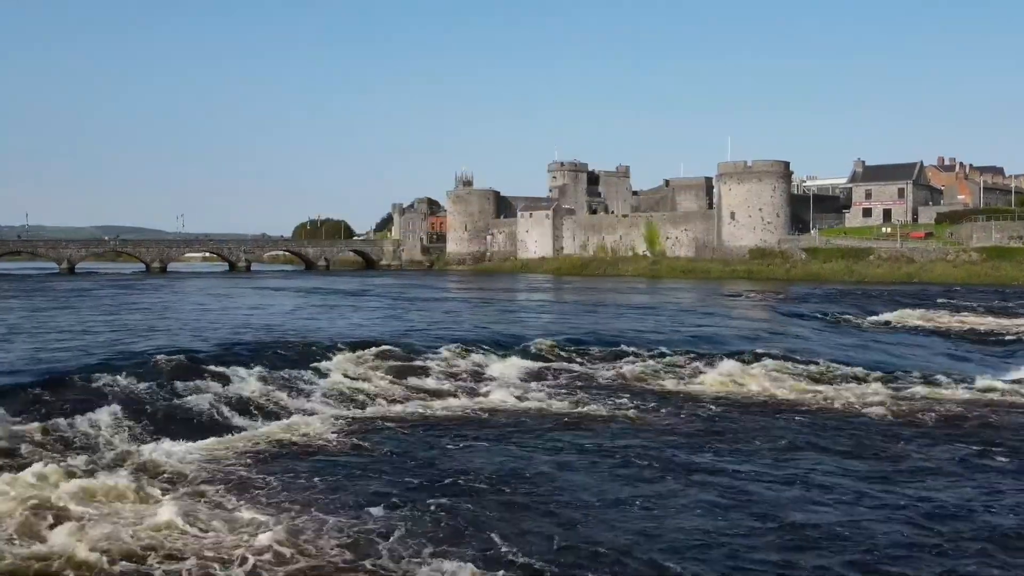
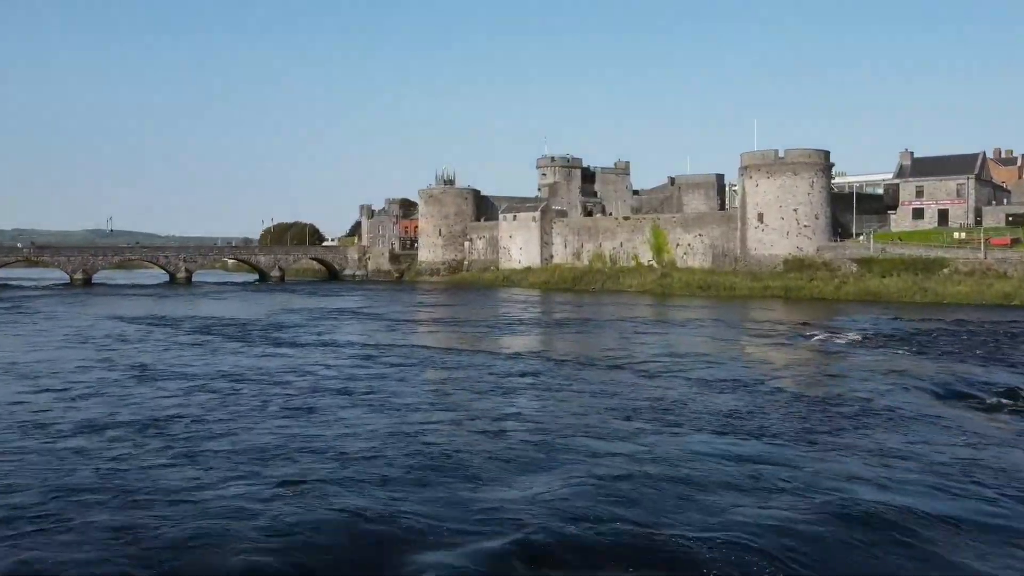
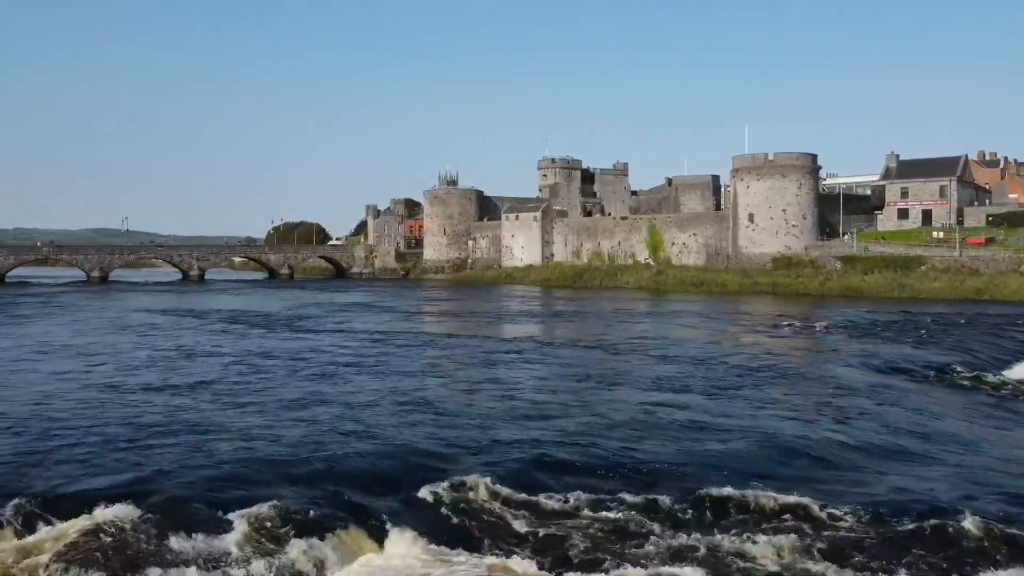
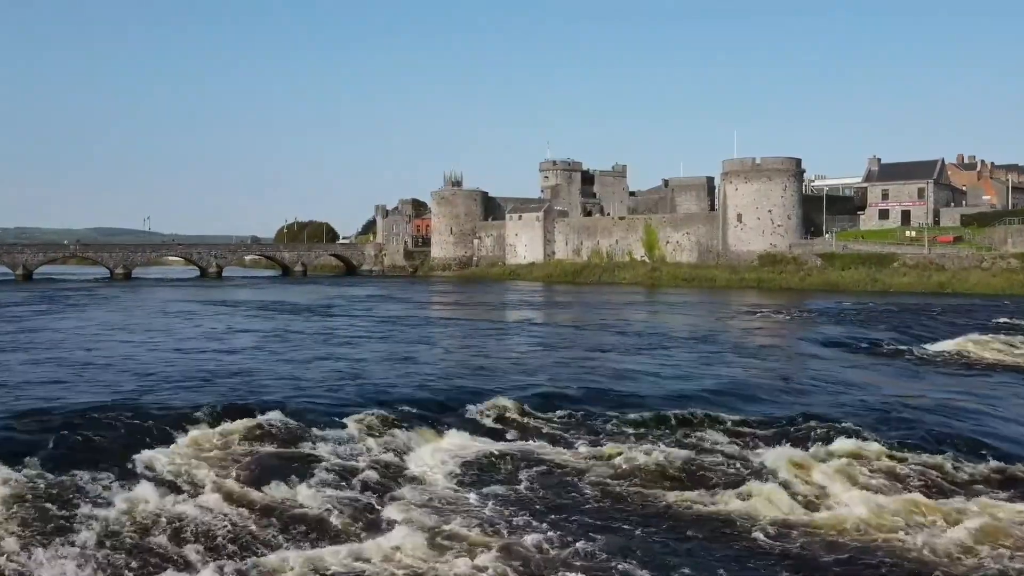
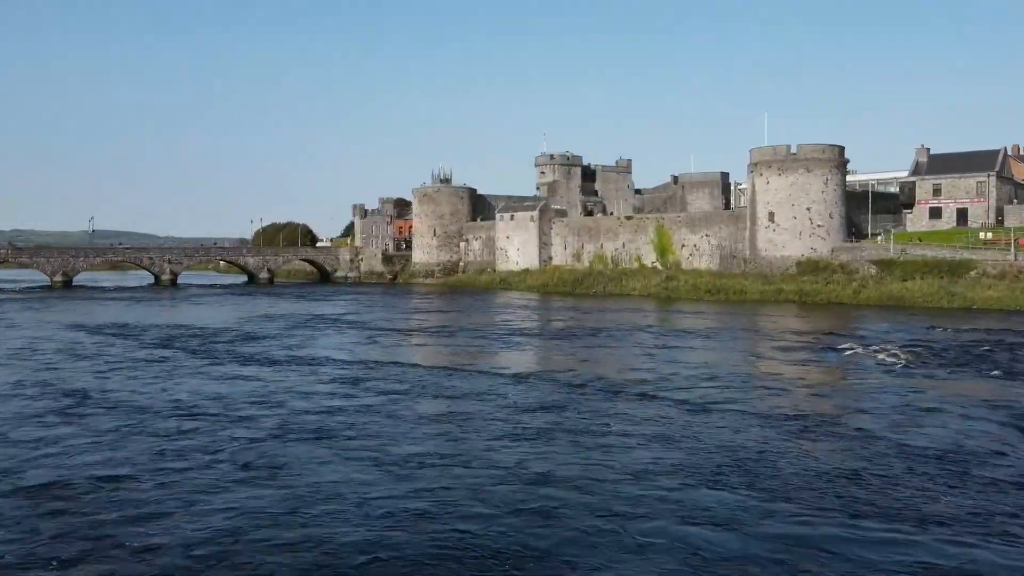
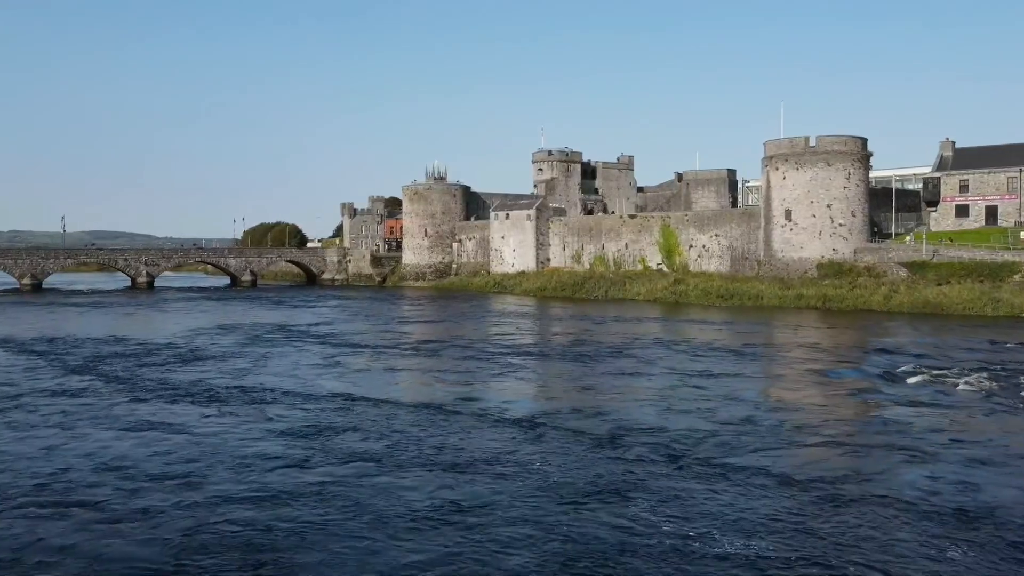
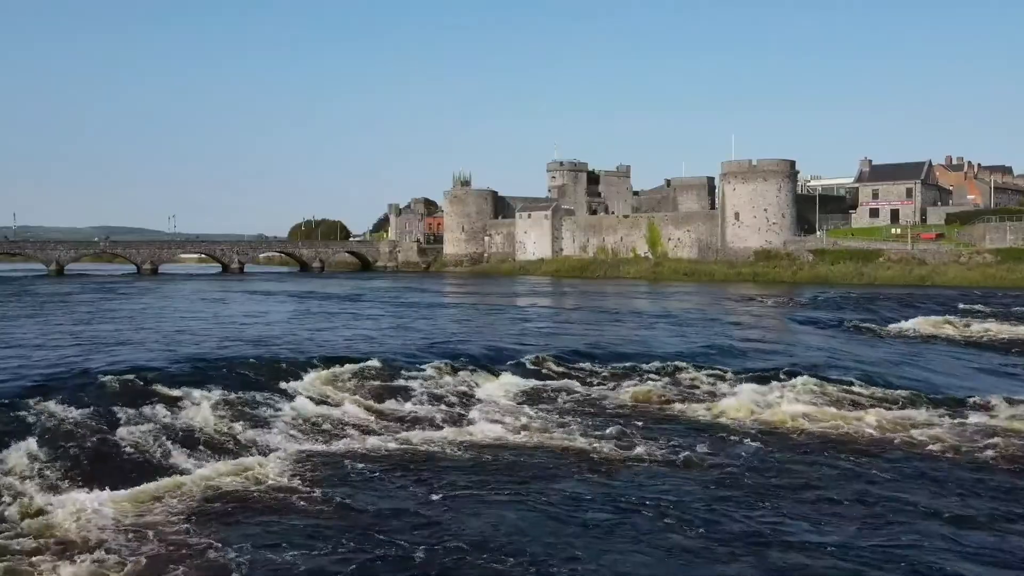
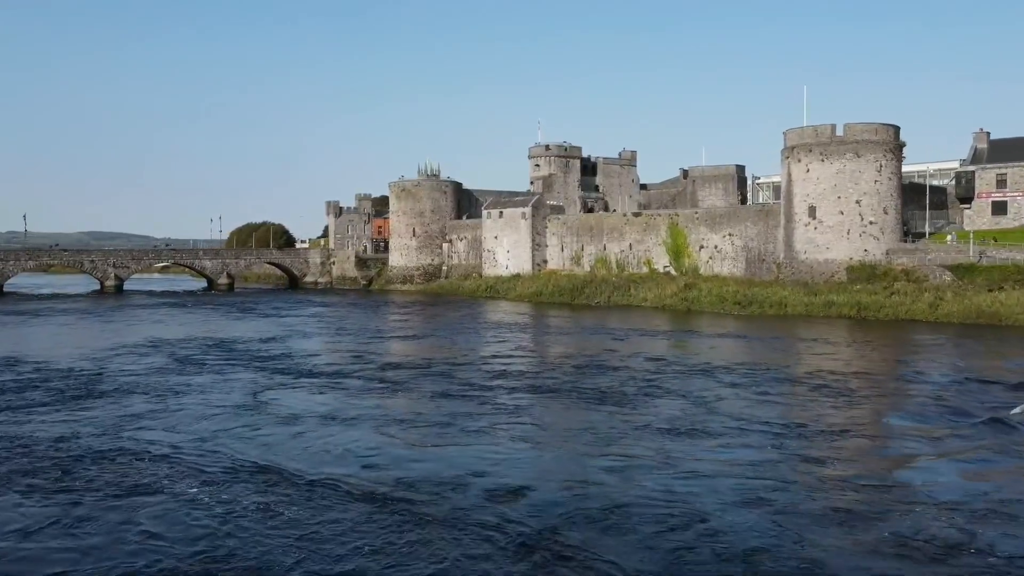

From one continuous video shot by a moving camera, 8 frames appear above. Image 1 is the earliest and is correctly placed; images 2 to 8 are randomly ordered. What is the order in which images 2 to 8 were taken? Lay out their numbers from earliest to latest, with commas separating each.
7, 4, 3, 2, 5, 6, 8
